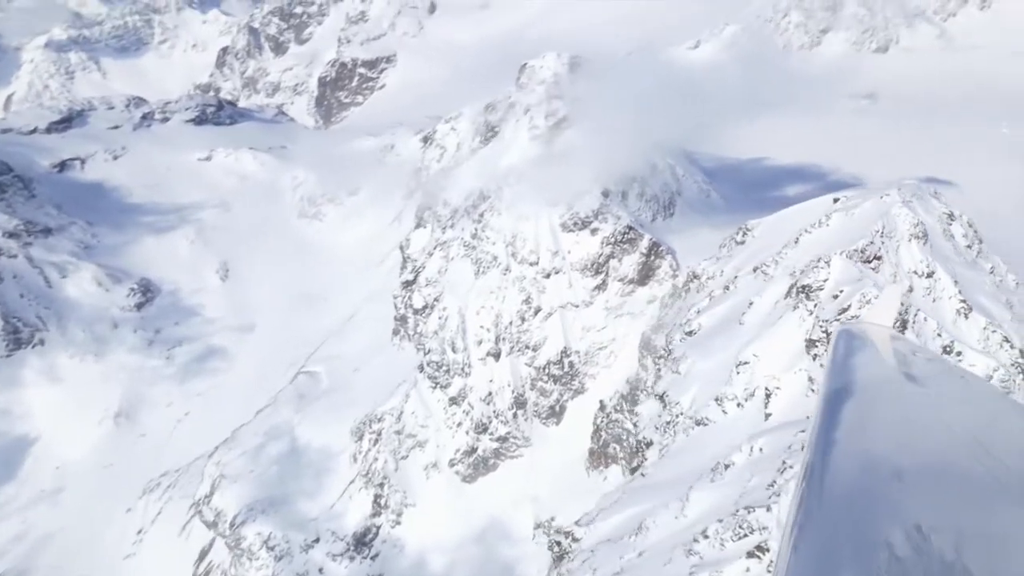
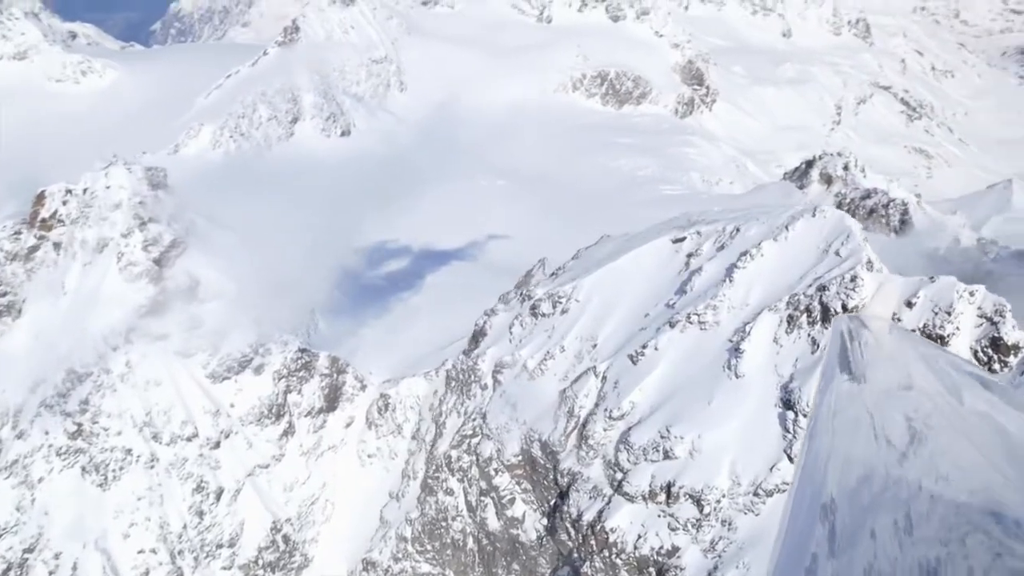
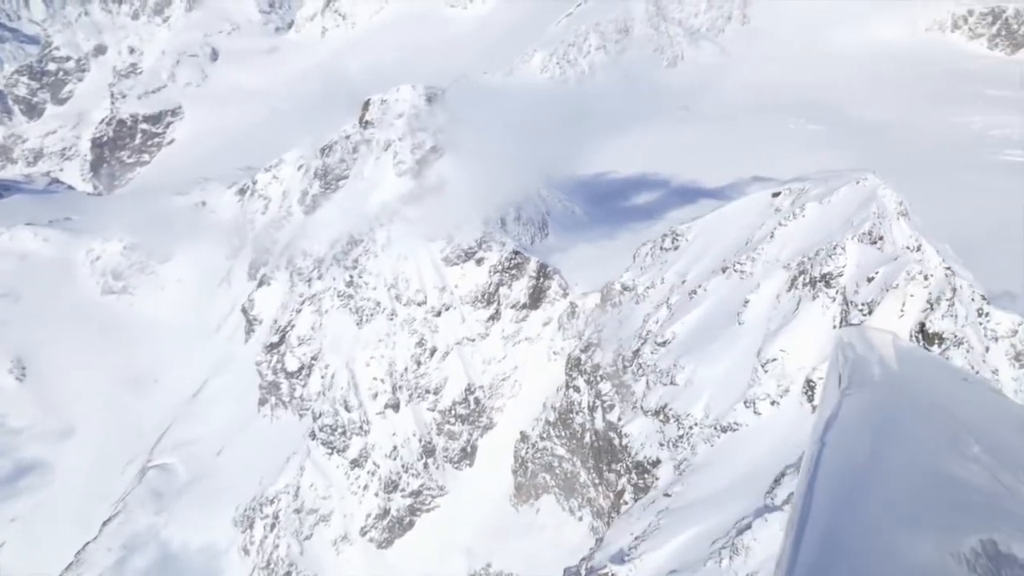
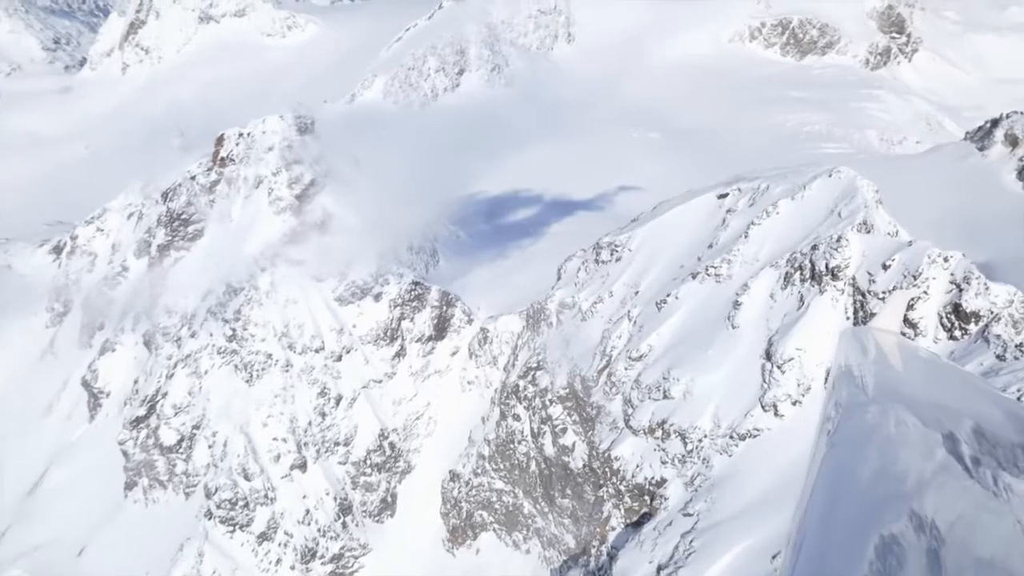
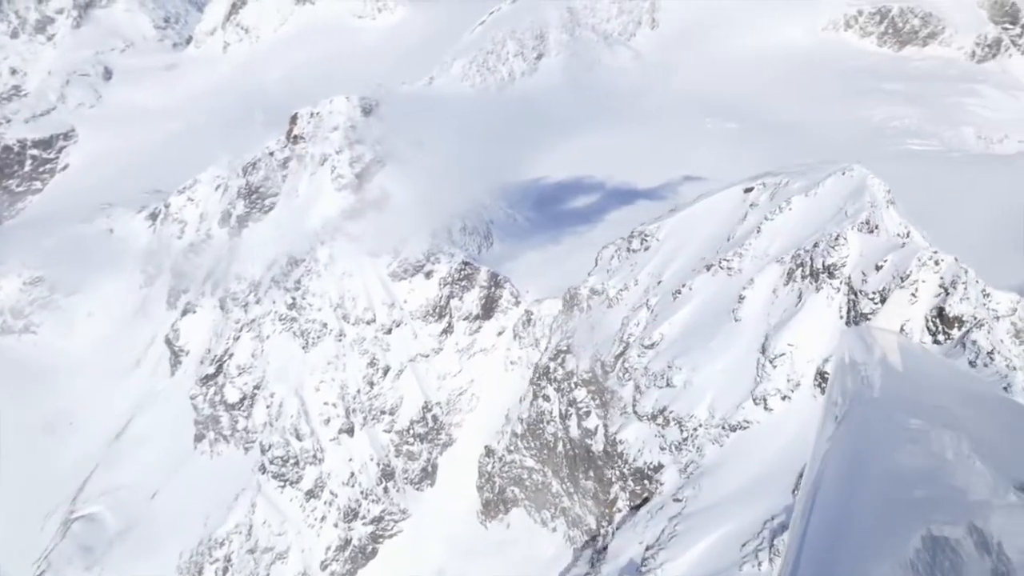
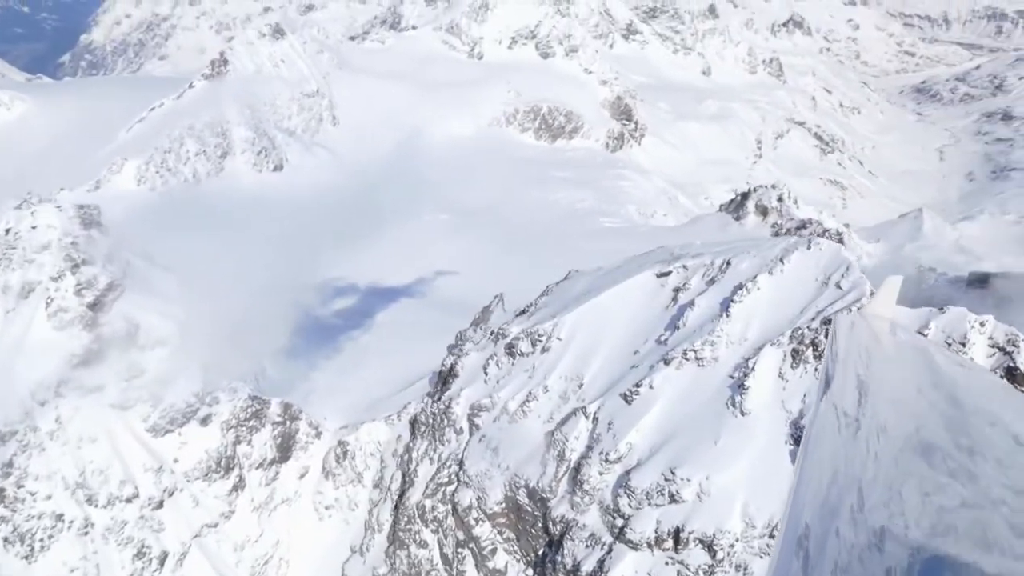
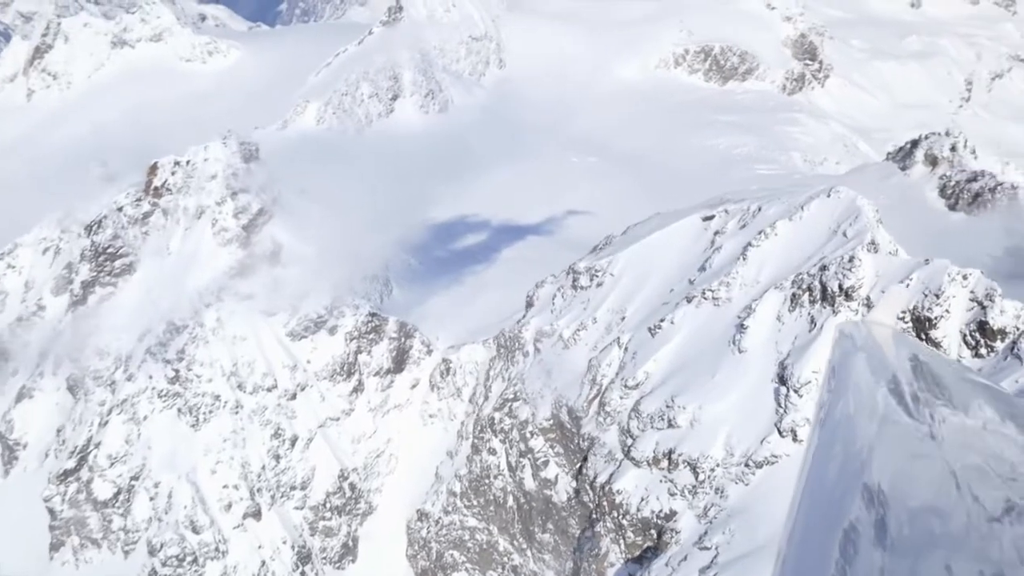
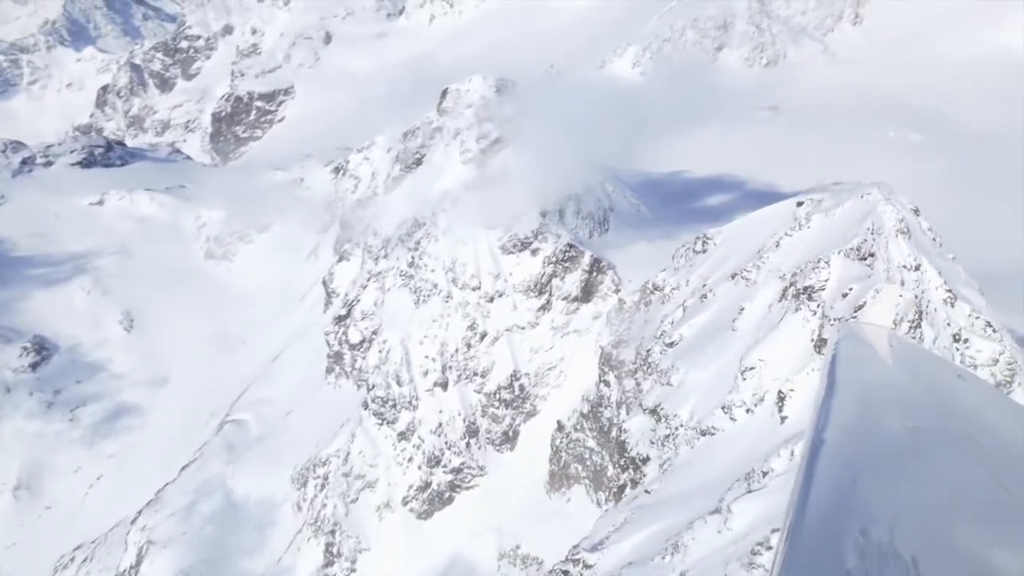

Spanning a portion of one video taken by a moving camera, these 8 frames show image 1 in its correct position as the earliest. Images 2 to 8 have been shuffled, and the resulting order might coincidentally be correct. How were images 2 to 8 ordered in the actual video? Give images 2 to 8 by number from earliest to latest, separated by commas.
8, 3, 5, 4, 7, 2, 6
